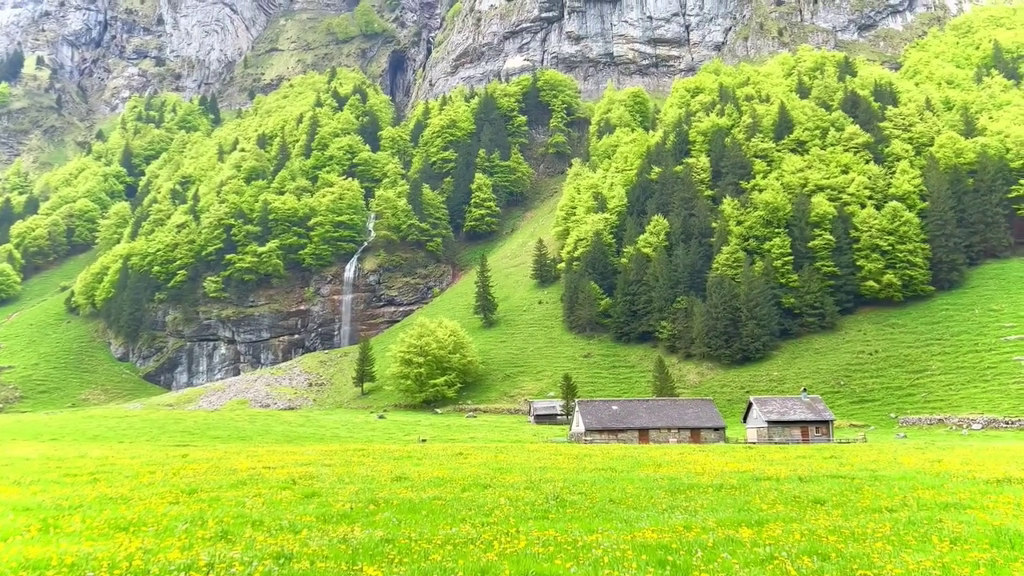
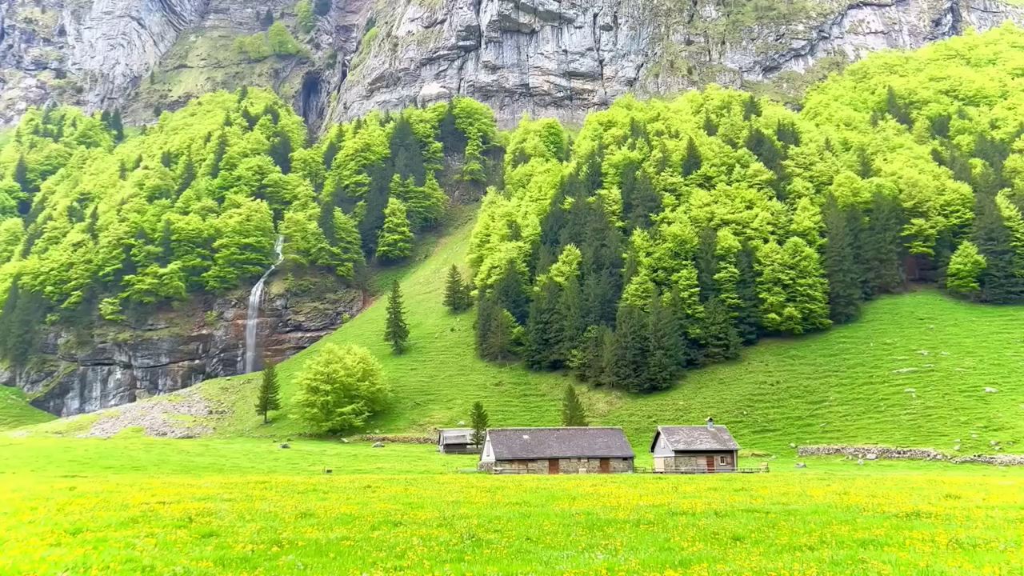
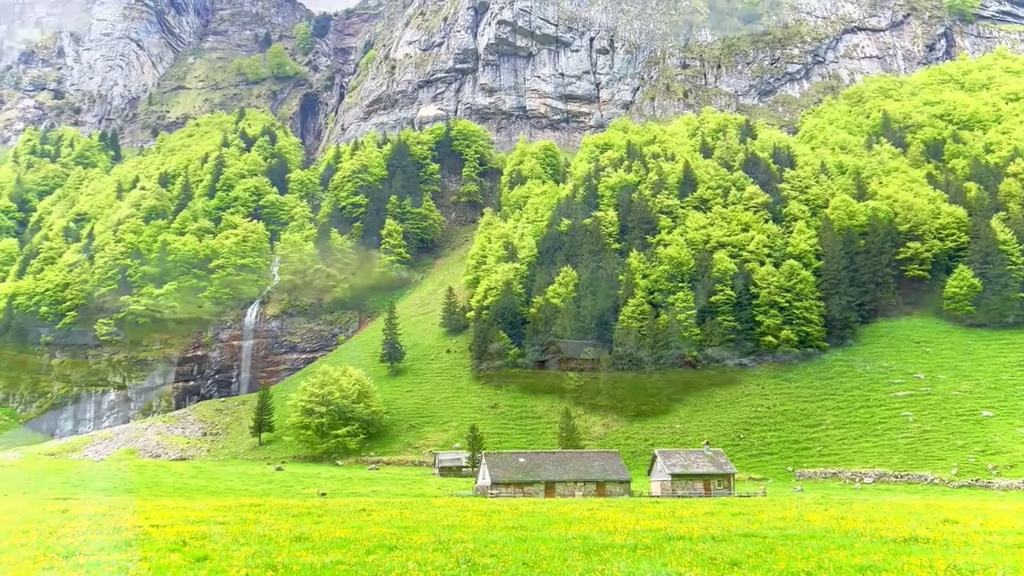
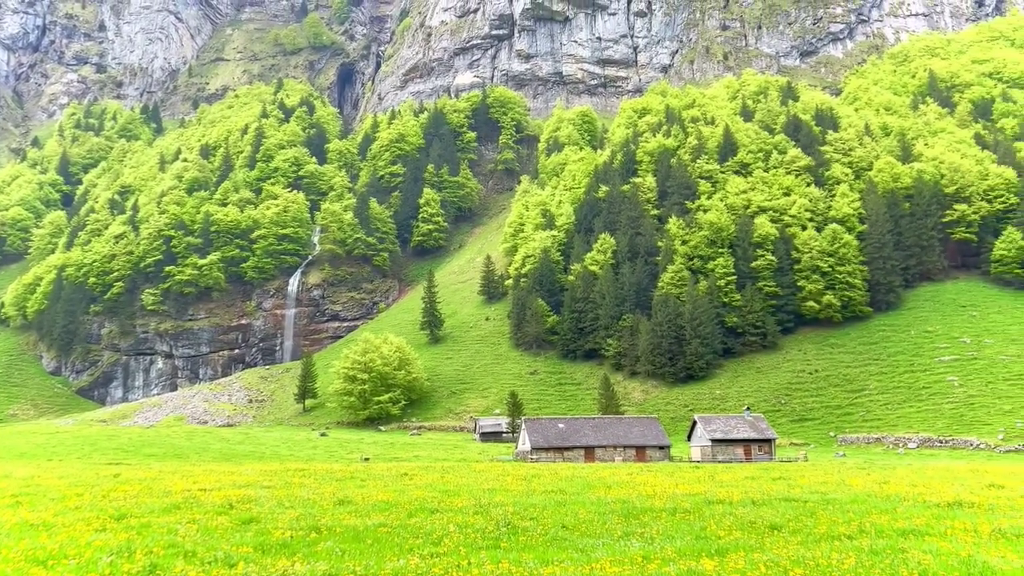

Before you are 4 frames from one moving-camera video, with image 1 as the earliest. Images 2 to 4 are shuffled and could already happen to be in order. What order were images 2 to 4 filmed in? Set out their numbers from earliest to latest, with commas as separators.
4, 2, 3
